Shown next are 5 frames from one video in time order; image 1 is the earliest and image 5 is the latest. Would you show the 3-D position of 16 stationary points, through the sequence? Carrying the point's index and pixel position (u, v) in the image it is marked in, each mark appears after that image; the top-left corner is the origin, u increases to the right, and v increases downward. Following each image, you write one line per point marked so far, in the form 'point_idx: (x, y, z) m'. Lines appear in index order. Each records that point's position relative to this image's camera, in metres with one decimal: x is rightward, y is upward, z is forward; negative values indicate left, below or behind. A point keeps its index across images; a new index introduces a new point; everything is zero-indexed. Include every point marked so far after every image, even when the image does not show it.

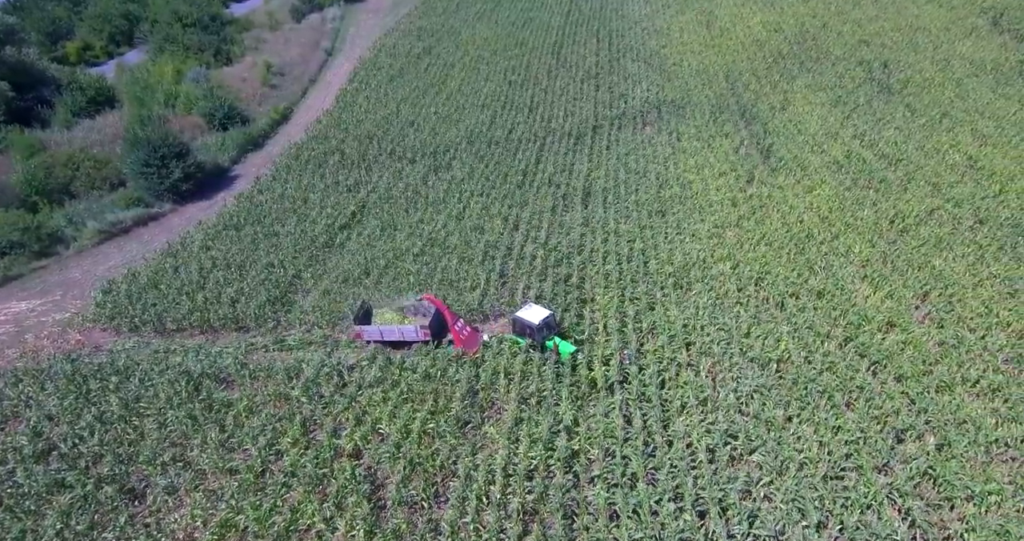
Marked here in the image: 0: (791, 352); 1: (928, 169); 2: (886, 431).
0: (+5.1, -1.5, +11.1) m
1: (+11.5, +2.8, +16.8) m
2: (+5.7, -2.4, +9.3) m
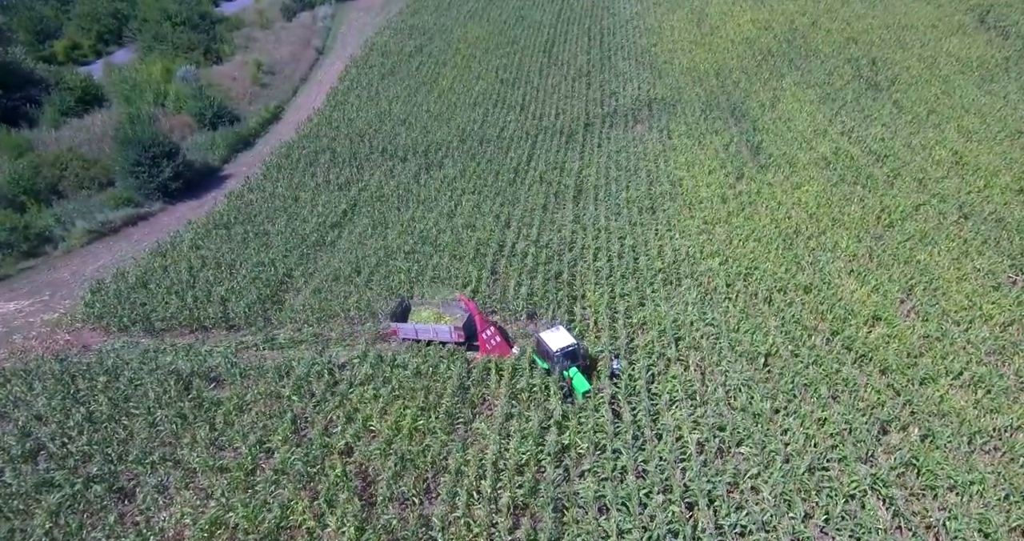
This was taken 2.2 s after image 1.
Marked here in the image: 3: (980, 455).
0: (+4.9, -1.4, +11.2) m
1: (+11.3, +3.0, +17.0) m
2: (+5.5, -2.3, +9.4) m
3: (+6.8, -2.6, +8.8) m
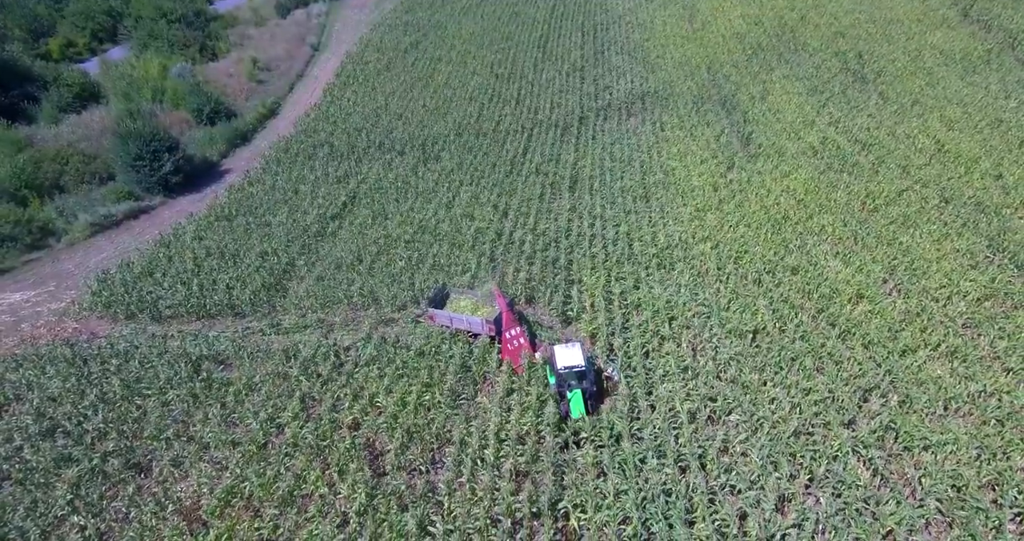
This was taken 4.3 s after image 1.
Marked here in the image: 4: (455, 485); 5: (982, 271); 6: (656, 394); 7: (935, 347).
0: (+4.9, -1.0, +11.7) m
1: (+11.2, +3.4, +17.5) m
2: (+5.6, -2.0, +9.9) m
3: (+6.8, -2.3, +9.3) m
4: (-0.9, -3.3, +9.3) m
5: (+9.6, 0.0, +12.4) m
6: (+2.5, -2.1, +10.5) m
7: (+7.4, -1.3, +10.6) m
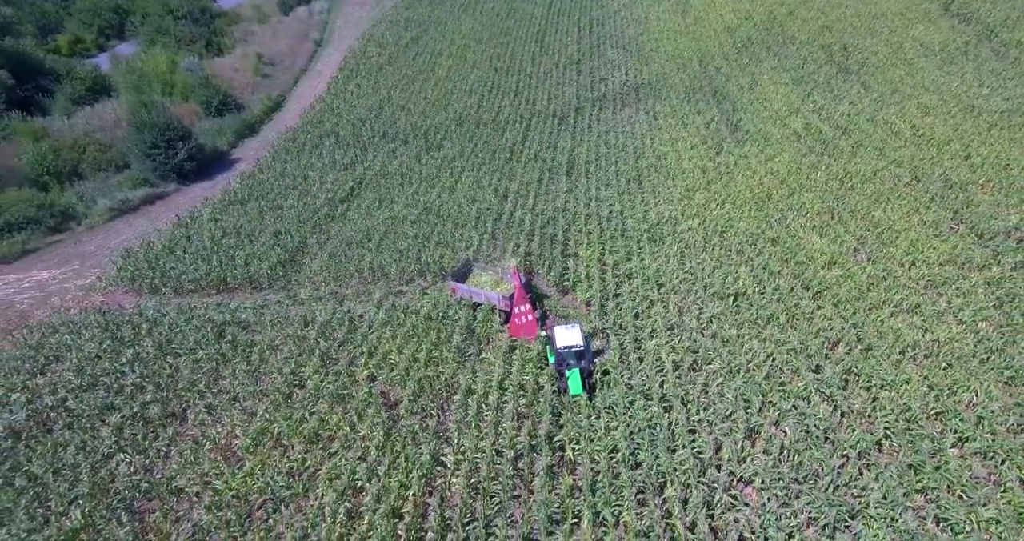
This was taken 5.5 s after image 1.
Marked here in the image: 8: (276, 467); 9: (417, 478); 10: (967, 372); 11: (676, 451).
0: (+4.9, -0.3, +12.8) m
1: (+11.2, +4.1, +18.6) m
2: (+5.6, -1.3, +10.9) m
3: (+6.8, -1.6, +10.4) m
4: (-0.8, -2.6, +10.4) m
5: (+9.6, +0.7, +13.5) m
6: (+2.5, -1.5, +11.6) m
7: (+7.4, -0.7, +11.6) m
8: (-3.9, -3.2, +9.9) m
9: (-1.5, -3.2, +9.4) m
10: (+7.5, -1.7, +9.9) m
11: (+2.5, -2.8, +9.4) m
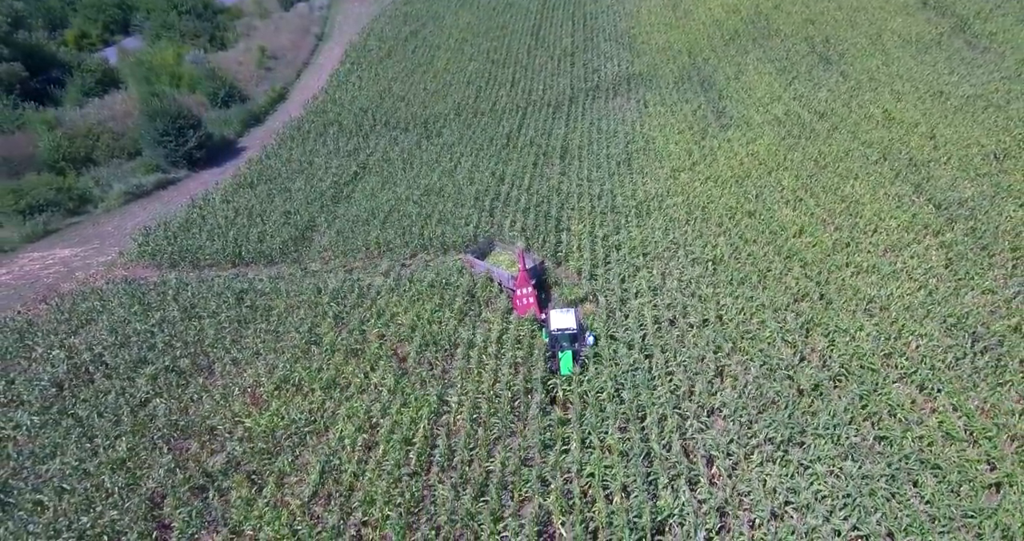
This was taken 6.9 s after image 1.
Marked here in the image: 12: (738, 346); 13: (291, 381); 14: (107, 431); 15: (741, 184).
0: (+4.9, +0.4, +13.9) m
1: (+11.1, +4.9, +19.8) m
2: (+5.5, -0.6, +12.1) m
3: (+6.8, -0.8, +11.6) m
4: (-0.9, -1.9, +11.5) m
5: (+9.5, +1.4, +14.7) m
6: (+2.5, -0.7, +12.7) m
7: (+7.3, +0.1, +12.8) m
8: (-3.9, -2.5, +11.1) m
9: (-1.5, -2.5, +10.6) m
10: (+7.4, -0.9, +11.1) m
11: (+2.5, -2.1, +10.6) m
12: (+4.2, -1.4, +11.2) m
13: (-4.3, -2.2, +11.8) m
14: (-7.3, -2.9, +10.9) m
15: (+6.5, +2.4, +17.1) m
